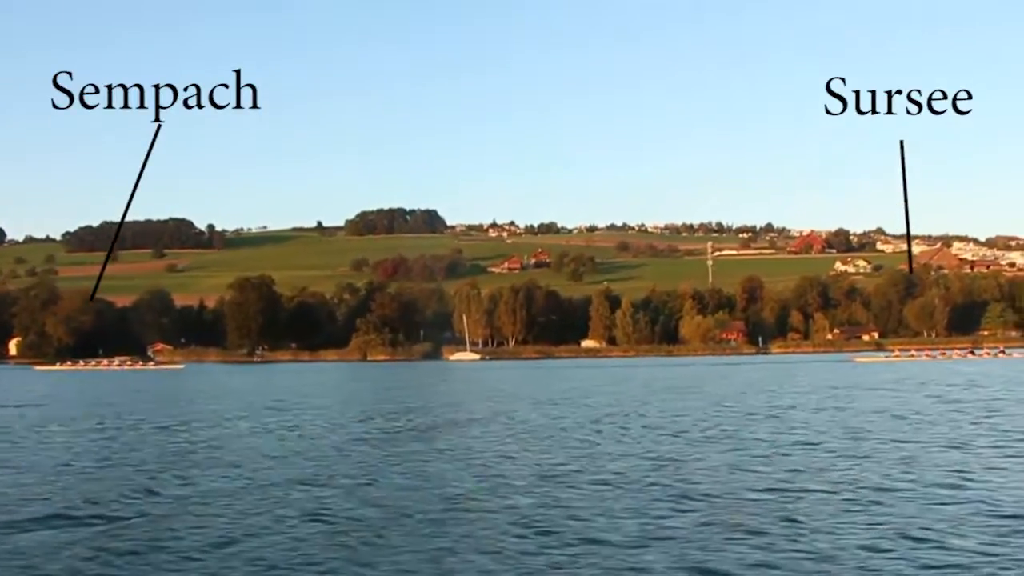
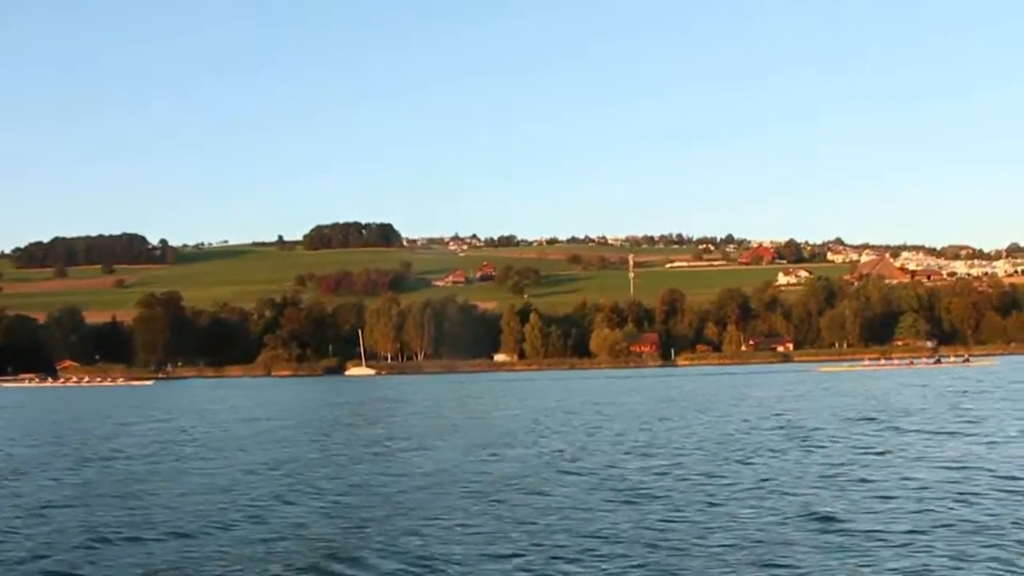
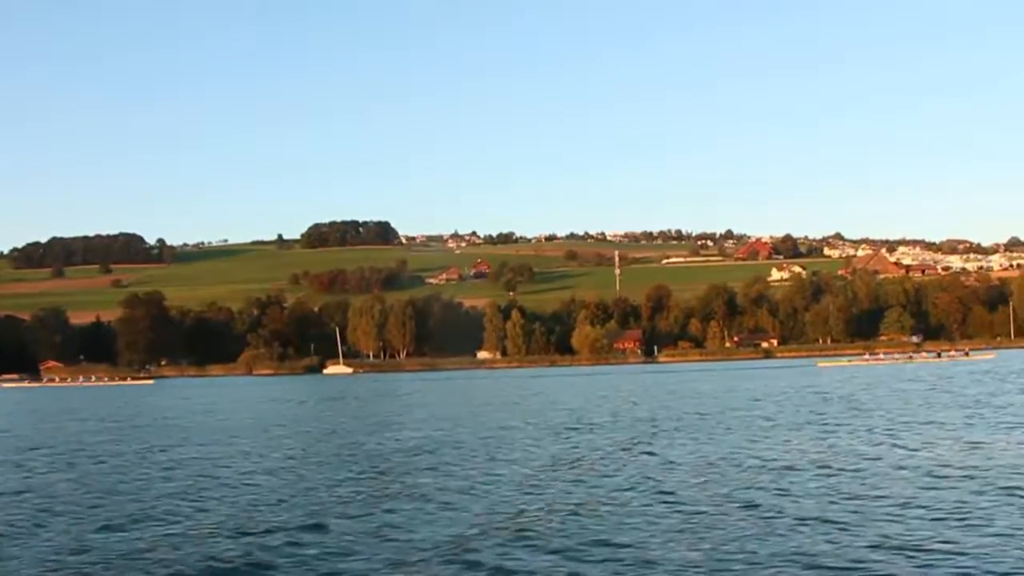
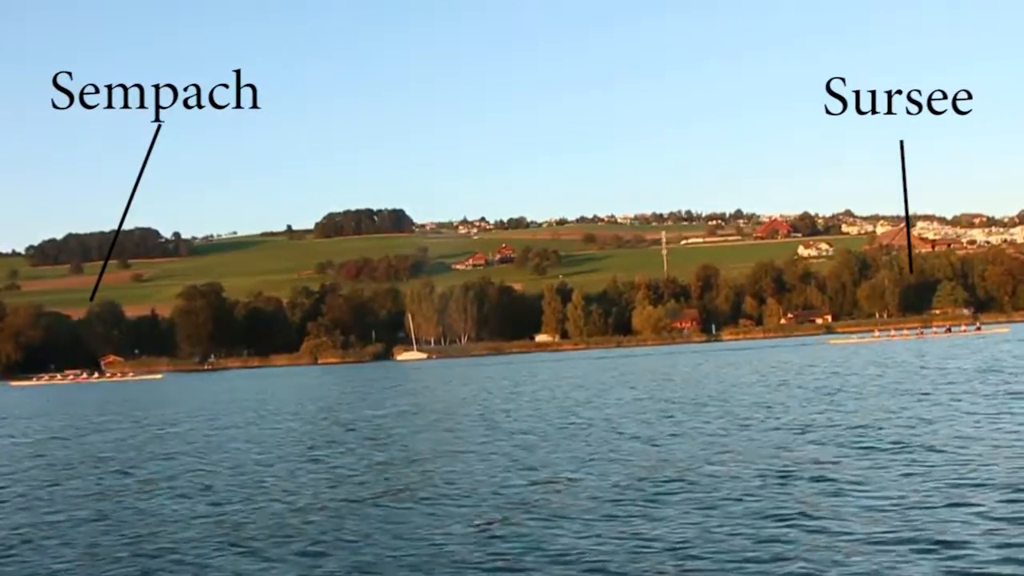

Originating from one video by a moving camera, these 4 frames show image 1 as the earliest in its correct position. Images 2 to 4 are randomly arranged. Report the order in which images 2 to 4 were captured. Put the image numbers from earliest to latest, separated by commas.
4, 2, 3
